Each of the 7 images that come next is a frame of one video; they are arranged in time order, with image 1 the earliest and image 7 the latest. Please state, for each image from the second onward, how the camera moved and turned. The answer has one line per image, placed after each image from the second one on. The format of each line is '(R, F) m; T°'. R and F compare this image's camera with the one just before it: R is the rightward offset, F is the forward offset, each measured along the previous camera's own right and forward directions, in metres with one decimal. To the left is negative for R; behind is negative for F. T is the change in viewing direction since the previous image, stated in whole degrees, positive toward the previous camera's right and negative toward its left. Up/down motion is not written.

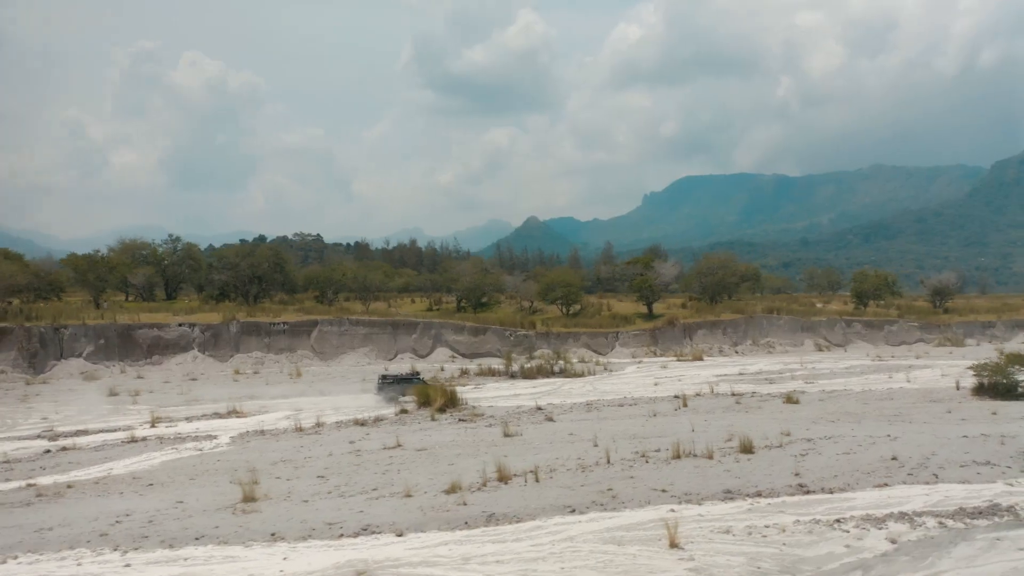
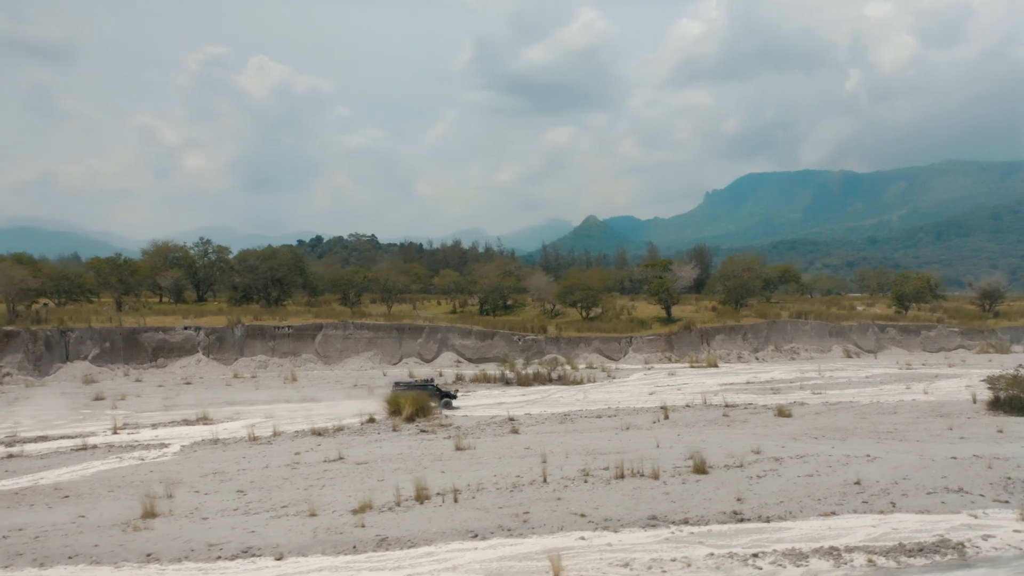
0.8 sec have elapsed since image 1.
(+2.1, +0.6) m; -4°
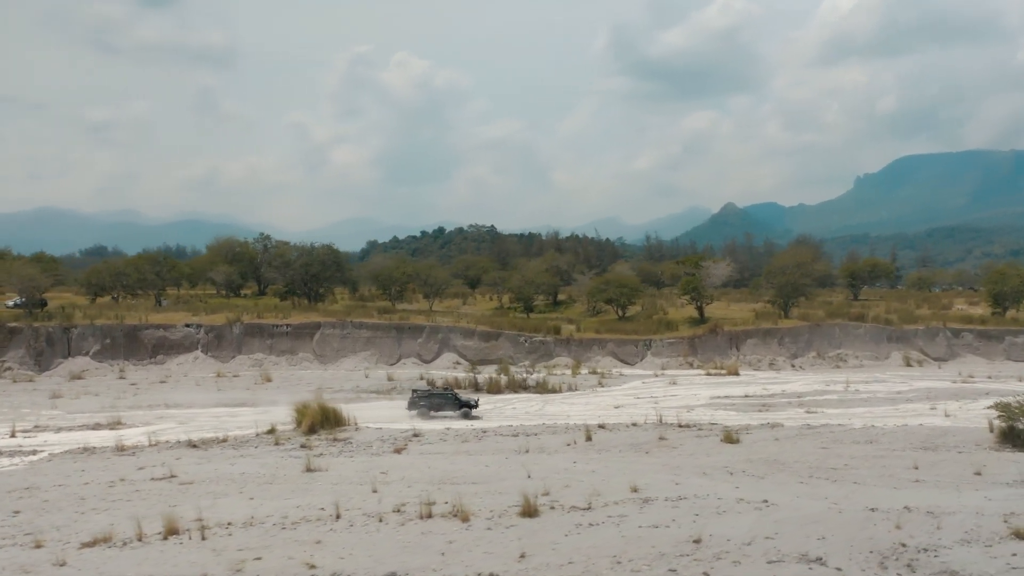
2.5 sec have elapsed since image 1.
(+5.0, +2.0) m; -10°
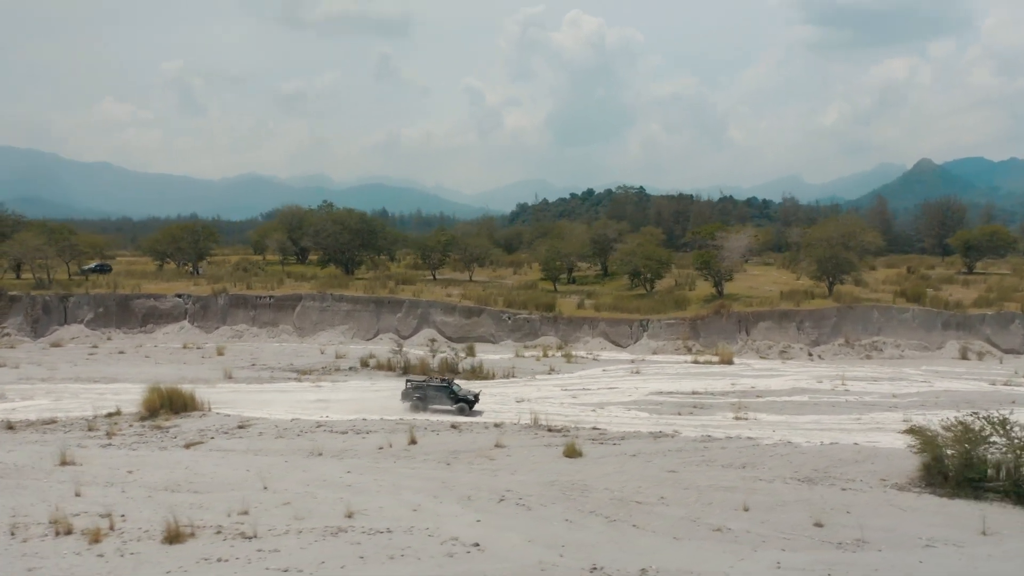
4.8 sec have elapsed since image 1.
(+6.6, +2.9) m; -13°
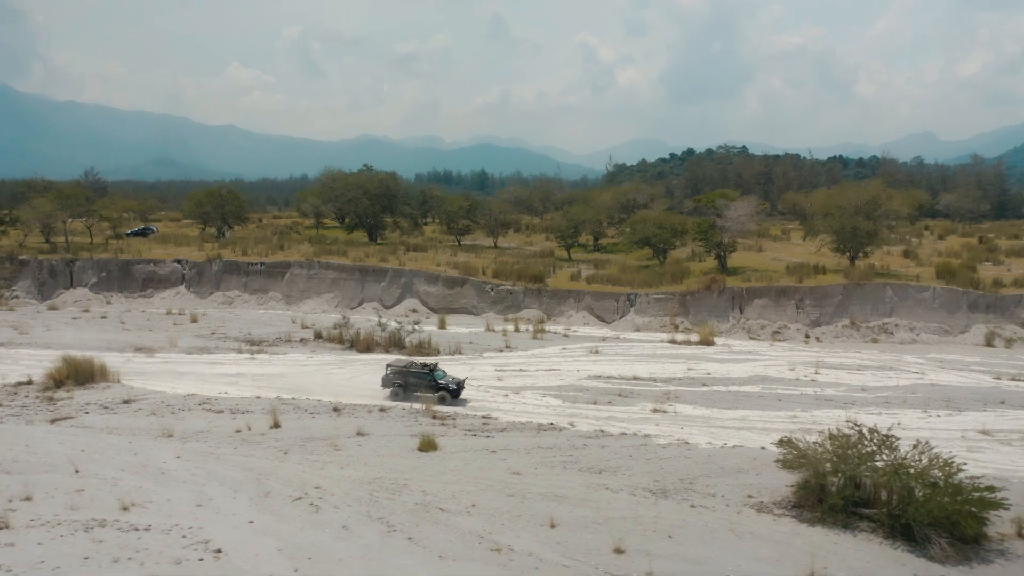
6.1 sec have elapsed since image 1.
(+4.2, +1.5) m; -8°
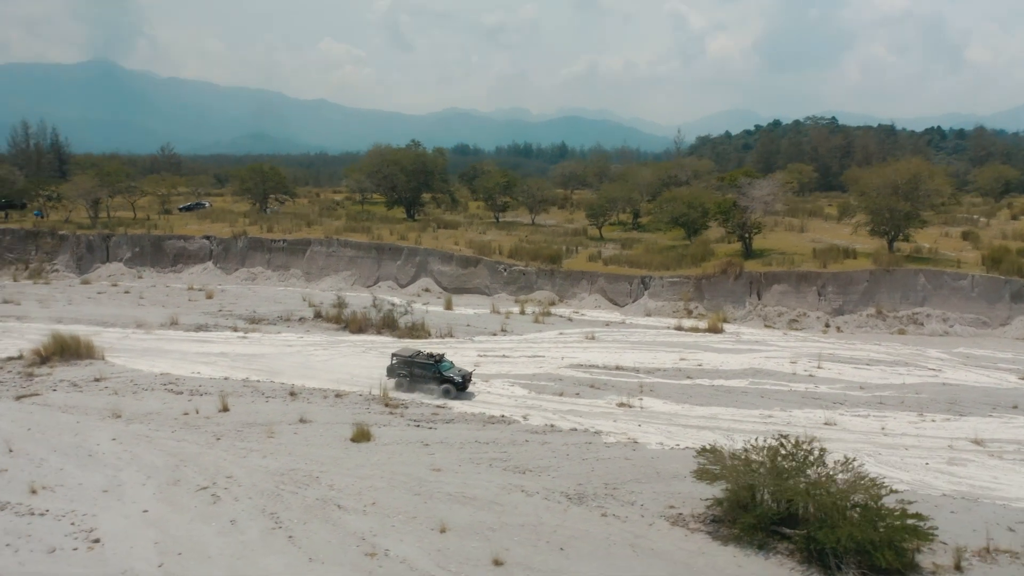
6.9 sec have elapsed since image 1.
(+2.3, +0.7) m; -6°
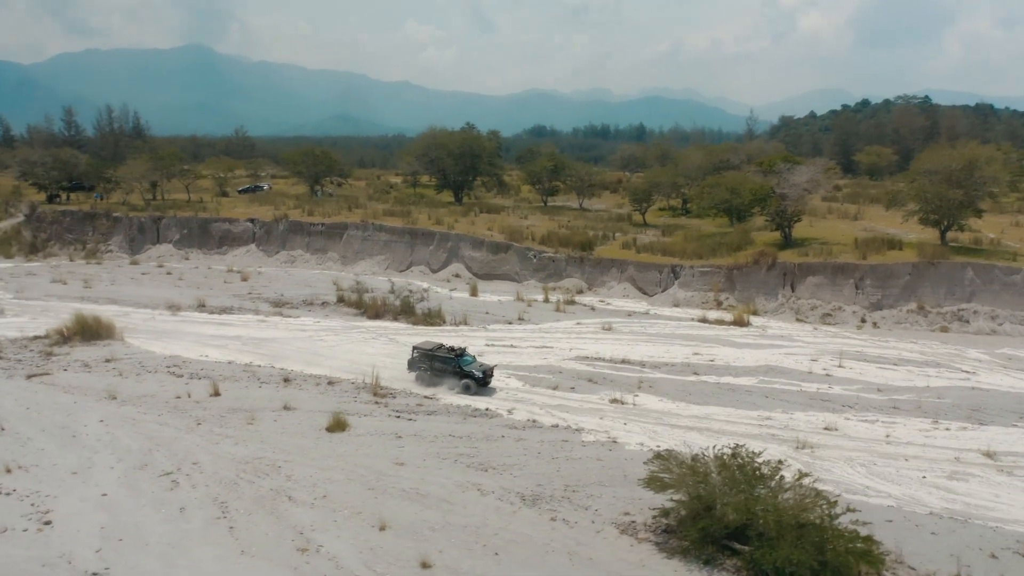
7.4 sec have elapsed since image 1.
(+1.6, +0.4) m; -6°
